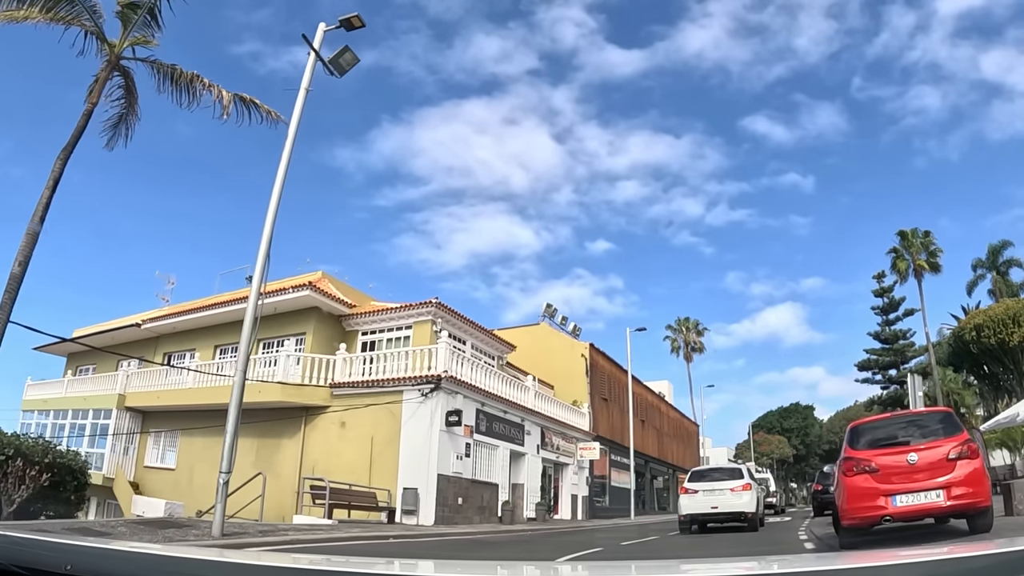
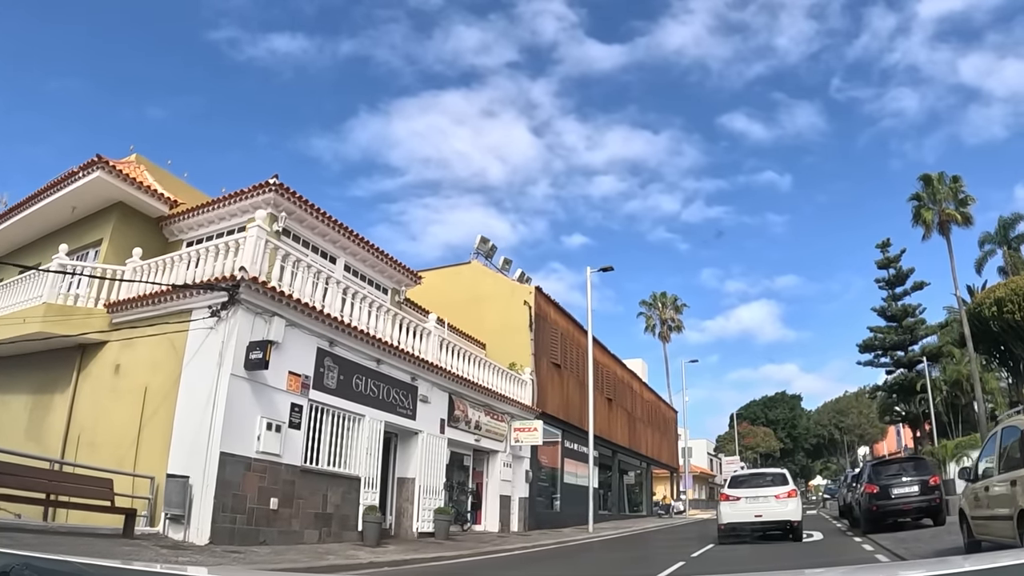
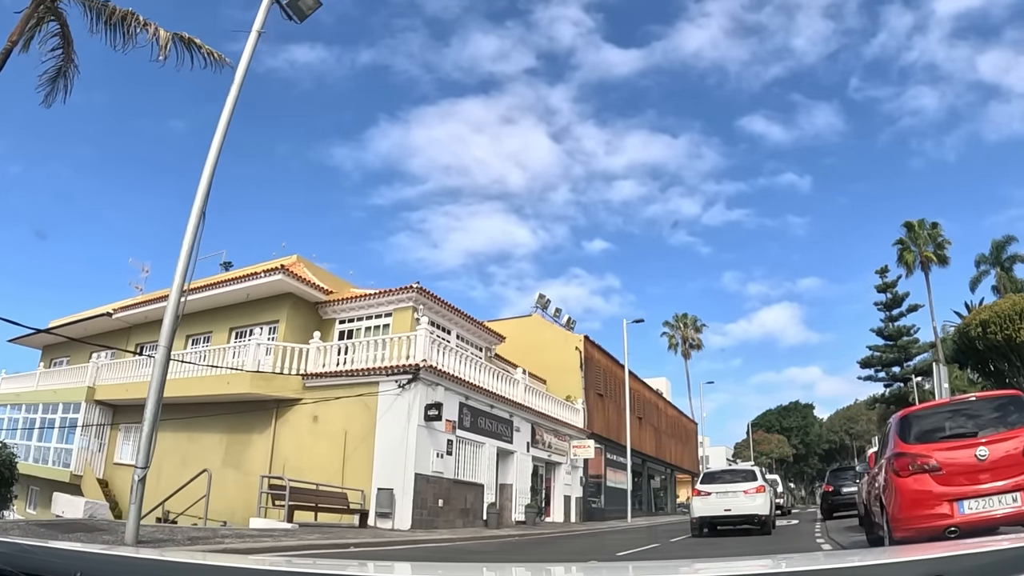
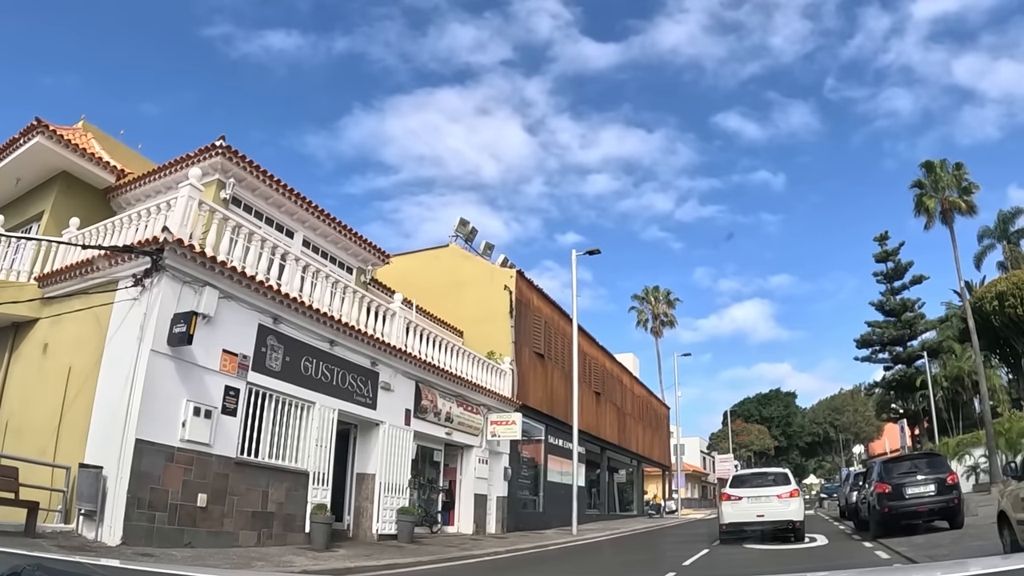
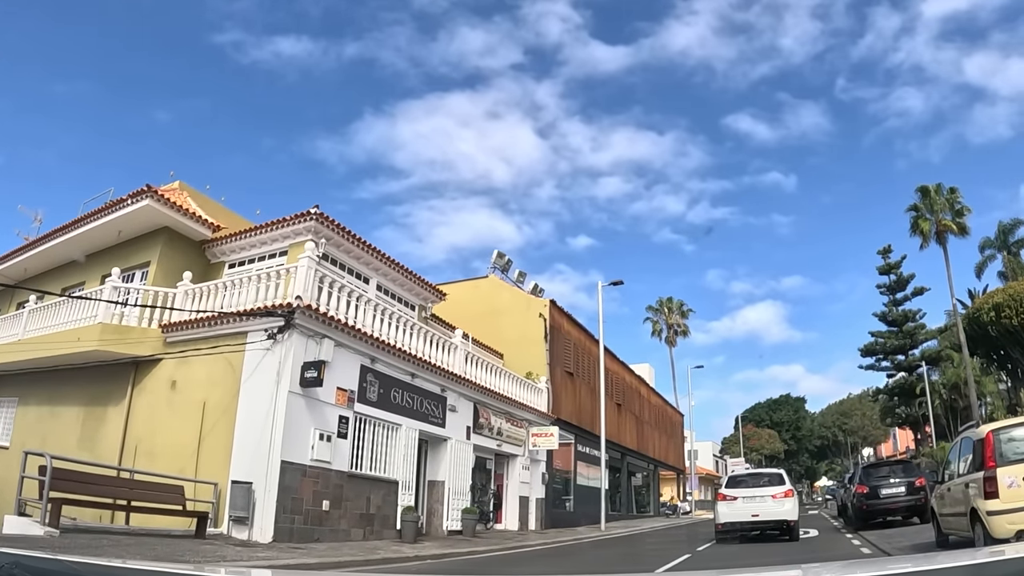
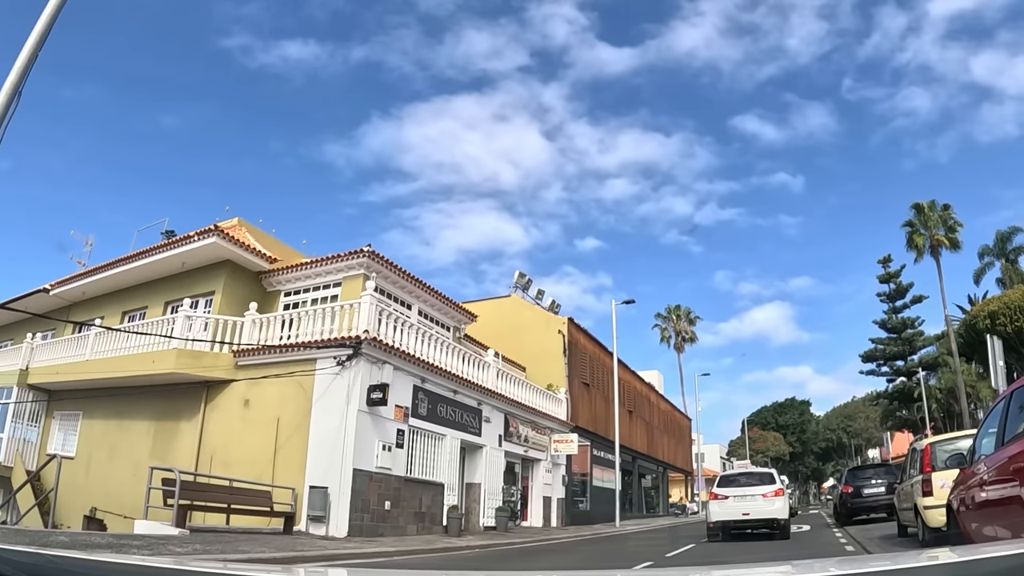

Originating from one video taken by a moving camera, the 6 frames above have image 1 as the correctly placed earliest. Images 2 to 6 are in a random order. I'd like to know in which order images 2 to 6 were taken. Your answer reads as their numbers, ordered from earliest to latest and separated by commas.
3, 6, 5, 2, 4
